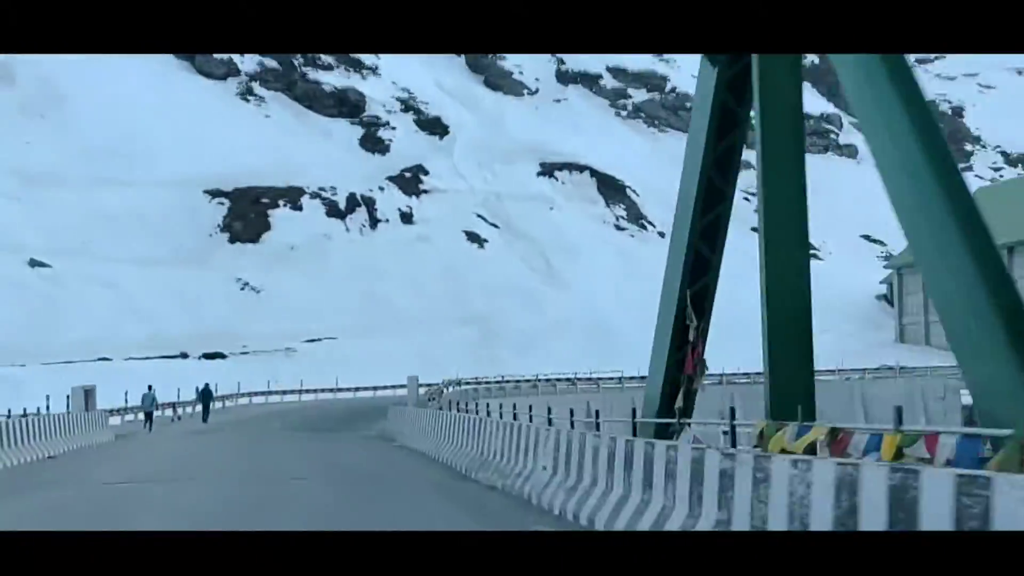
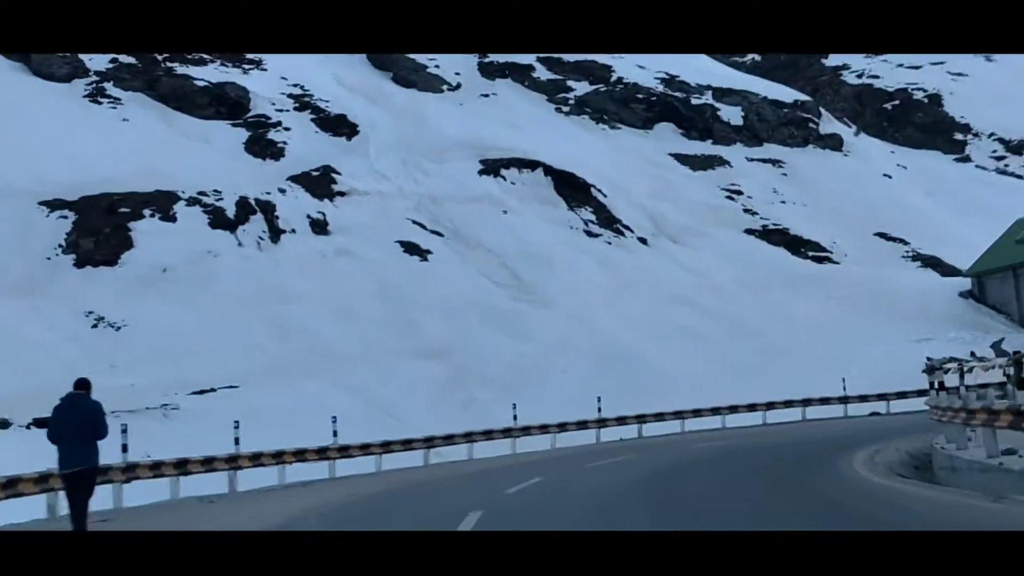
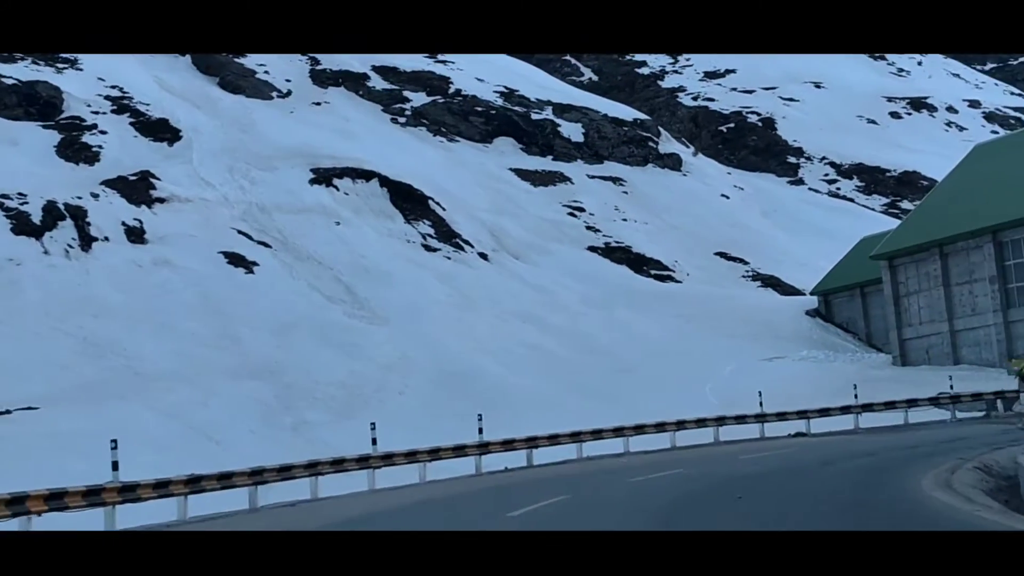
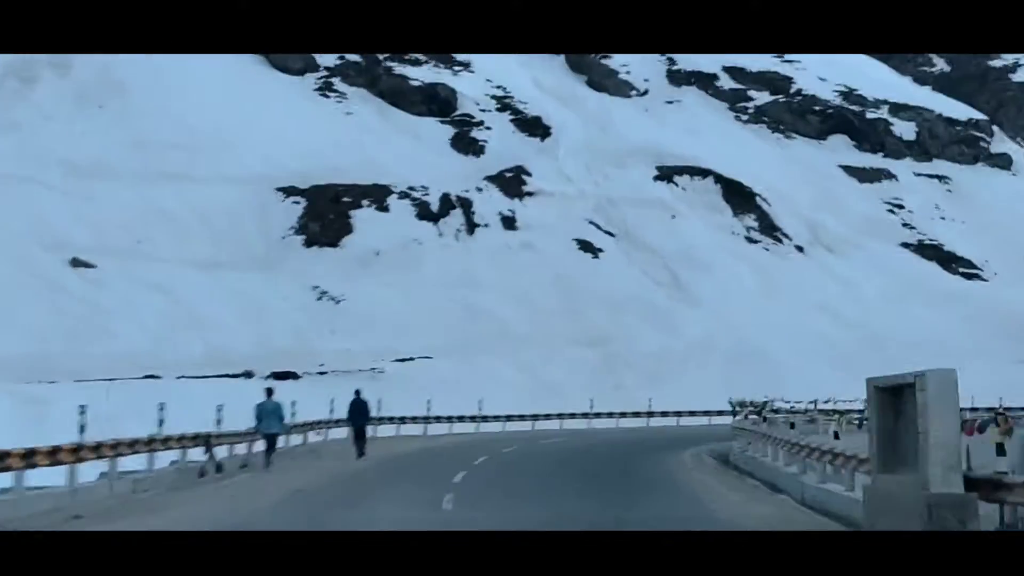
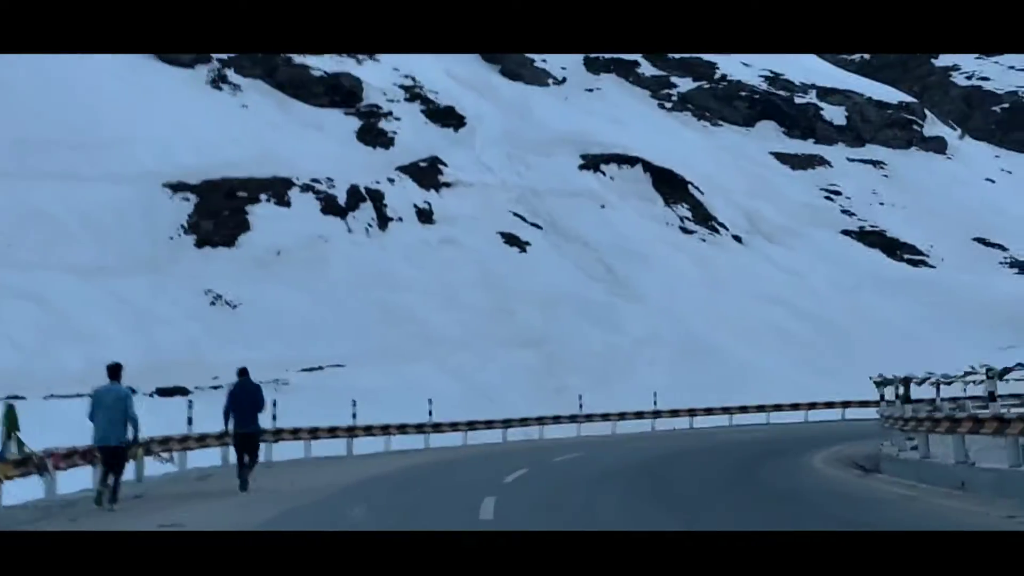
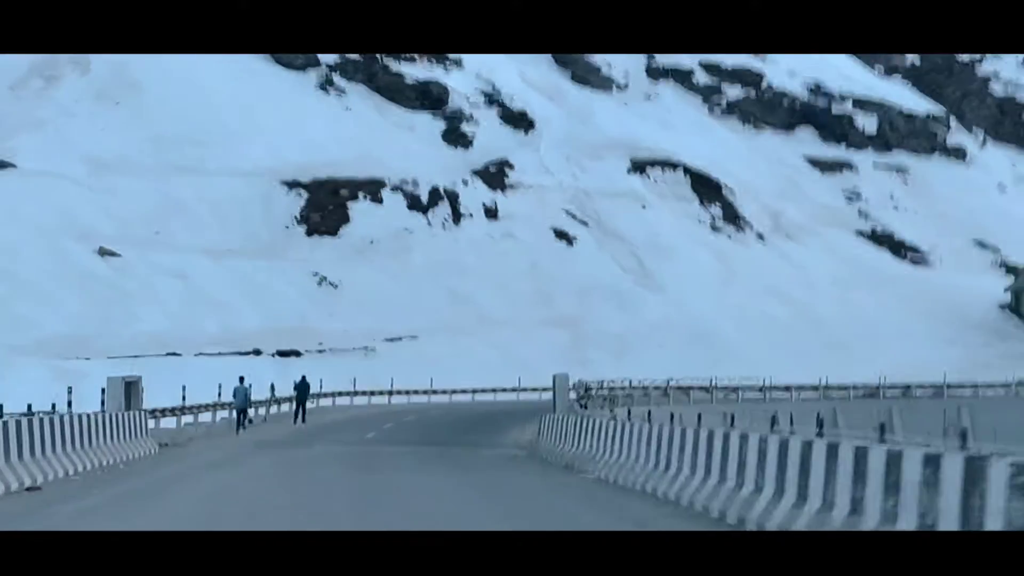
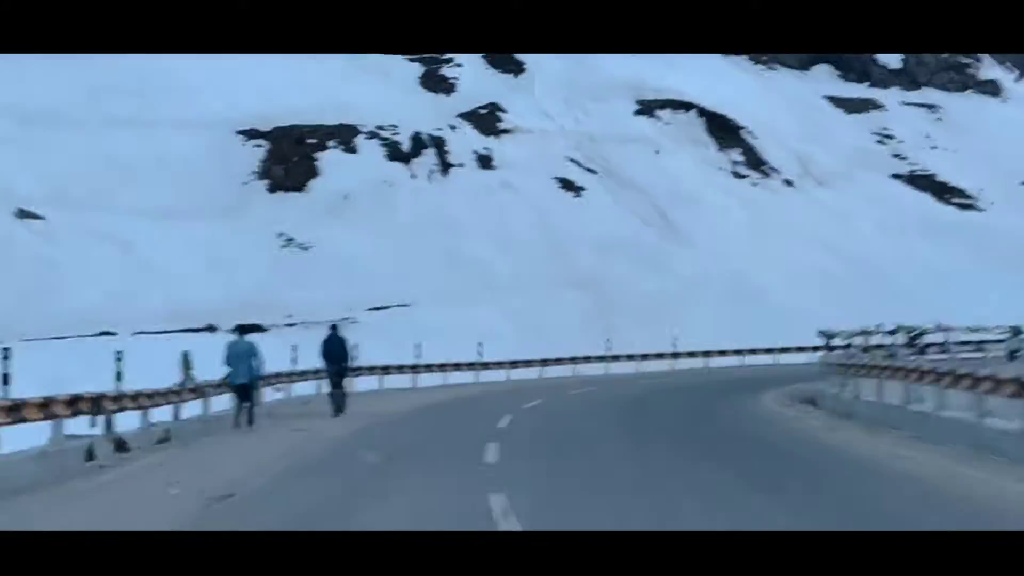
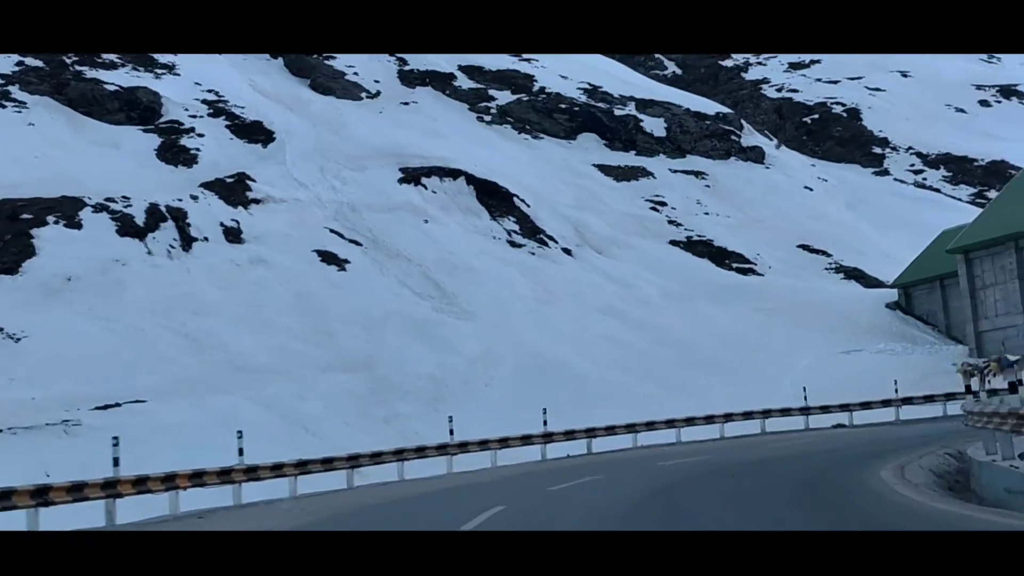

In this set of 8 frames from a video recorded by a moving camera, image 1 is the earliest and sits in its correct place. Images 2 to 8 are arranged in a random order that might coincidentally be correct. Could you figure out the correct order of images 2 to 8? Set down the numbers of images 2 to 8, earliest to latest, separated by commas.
6, 4, 7, 5, 2, 8, 3
